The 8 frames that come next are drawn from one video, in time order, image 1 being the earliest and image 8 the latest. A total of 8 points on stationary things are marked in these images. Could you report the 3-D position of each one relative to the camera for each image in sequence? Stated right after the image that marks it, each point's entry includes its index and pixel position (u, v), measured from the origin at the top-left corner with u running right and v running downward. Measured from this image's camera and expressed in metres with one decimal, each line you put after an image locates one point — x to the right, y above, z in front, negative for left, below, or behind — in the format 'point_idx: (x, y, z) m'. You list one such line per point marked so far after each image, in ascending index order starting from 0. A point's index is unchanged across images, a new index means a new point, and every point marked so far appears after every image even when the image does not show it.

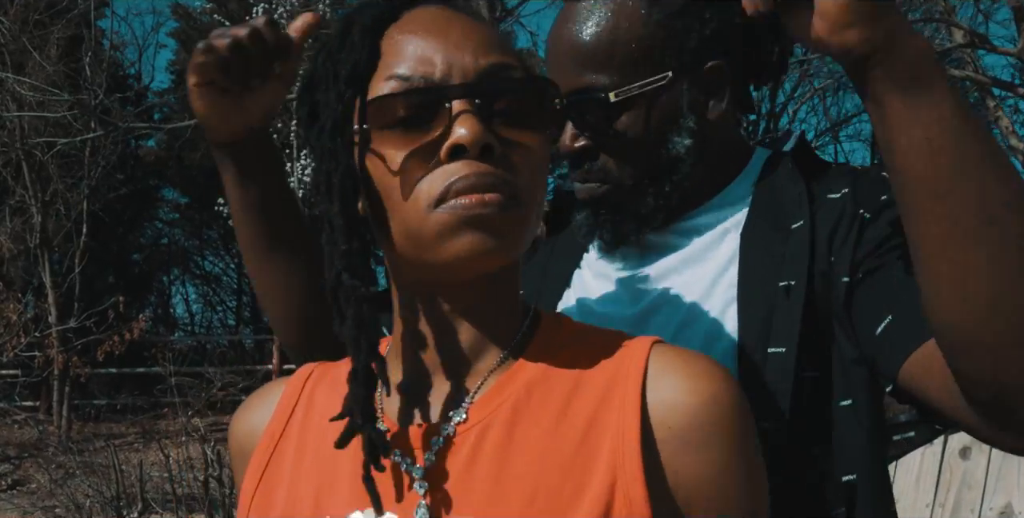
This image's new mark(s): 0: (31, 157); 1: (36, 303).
0: (-4.8, +1.0, +10.9) m
1: (-4.9, -0.4, +11.2) m
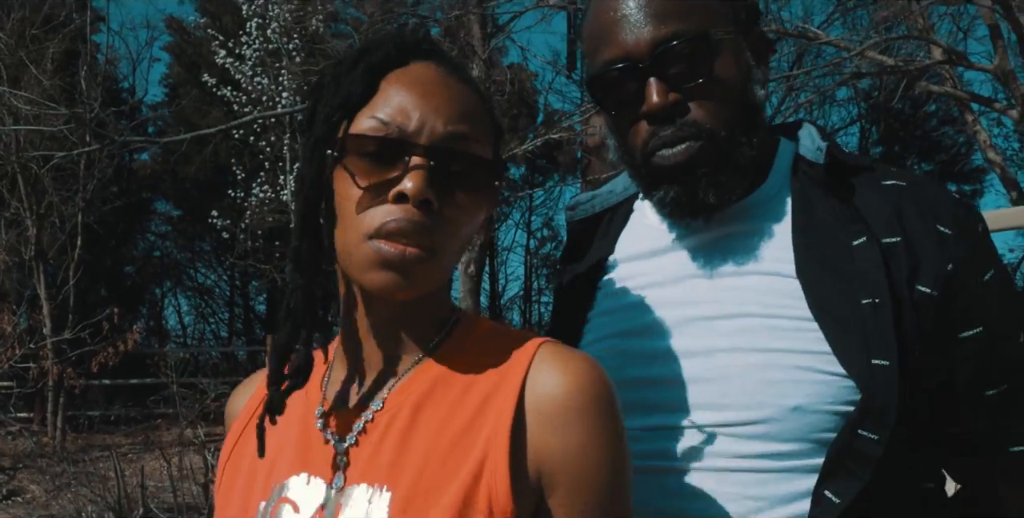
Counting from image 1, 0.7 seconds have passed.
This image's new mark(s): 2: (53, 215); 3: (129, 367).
0: (-4.9, +0.9, +11.0) m
1: (-5.0, -0.6, +11.3) m
2: (-4.9, +0.5, +11.6) m
3: (-4.6, -1.3, +13.1) m
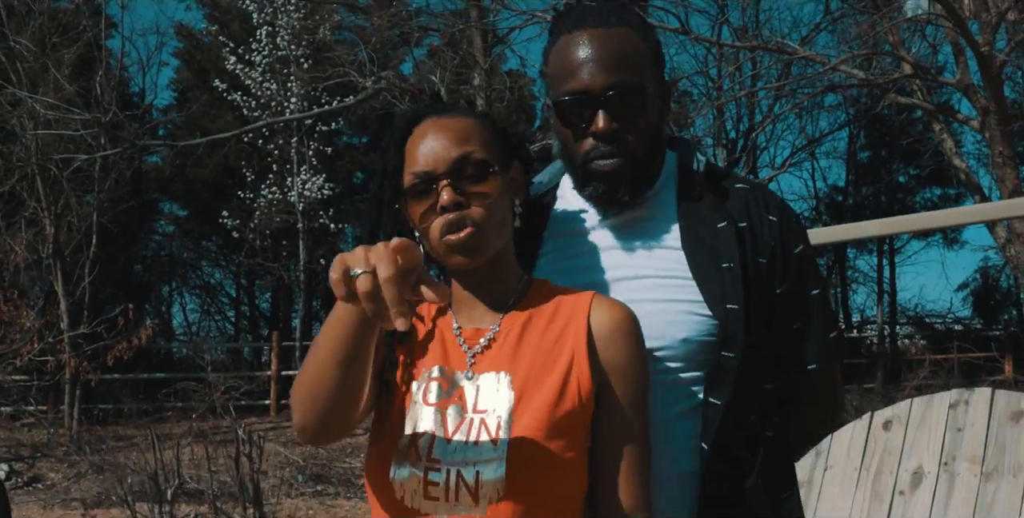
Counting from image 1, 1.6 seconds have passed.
0: (-4.9, +0.9, +11.5) m
1: (-5.0, -0.6, +11.7) m
2: (-4.9, +0.5, +12.0) m
3: (-4.6, -1.3, +13.5) m
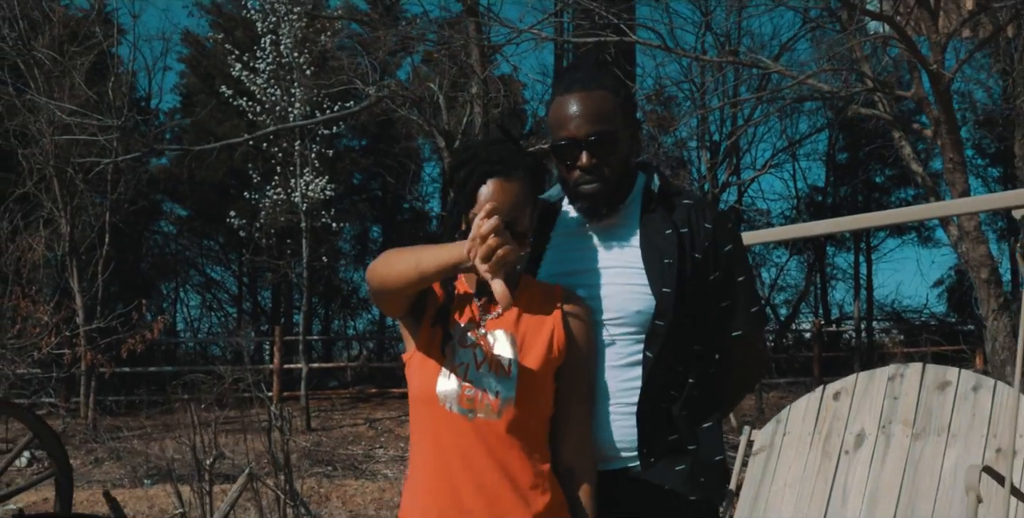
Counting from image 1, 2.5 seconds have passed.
0: (-5.0, +0.9, +12.0) m
1: (-5.0, -0.5, +12.3) m
2: (-4.9, +0.5, +12.6) m
3: (-4.7, -1.3, +14.1) m
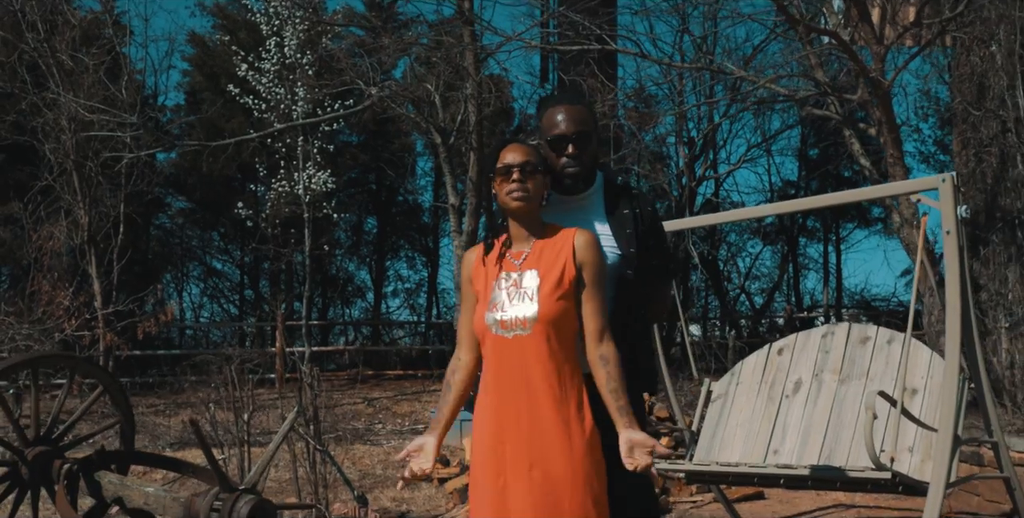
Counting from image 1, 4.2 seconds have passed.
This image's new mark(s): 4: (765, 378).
0: (-5.1, +1.1, +12.9) m
1: (-5.2, -0.4, +13.2) m
2: (-5.1, +0.7, +13.5) m
3: (-4.9, -1.1, +15.0) m
4: (+1.3, -0.6, +5.5) m
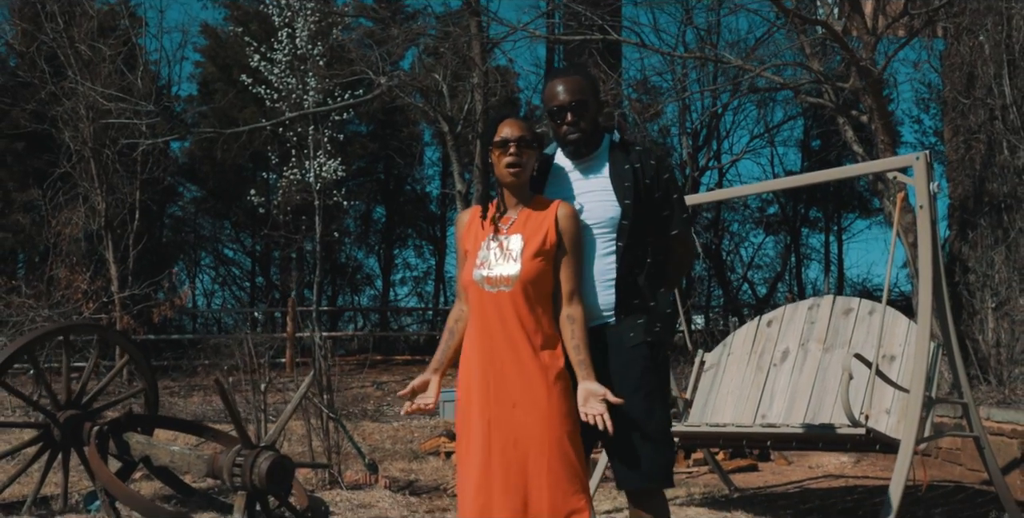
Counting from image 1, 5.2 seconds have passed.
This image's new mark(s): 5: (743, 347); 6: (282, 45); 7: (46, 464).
0: (-5.0, +1.3, +13.2) m
1: (-5.1, -0.2, +13.5) m
2: (-5.0, +0.9, +13.8) m
3: (-4.8, -0.9, +15.3) m
4: (+1.3, -0.5, +5.9) m
5: (+1.3, -0.5, +5.9) m
6: (-3.0, +2.8, +14.5) m
7: (-2.5, -1.1, +5.9) m
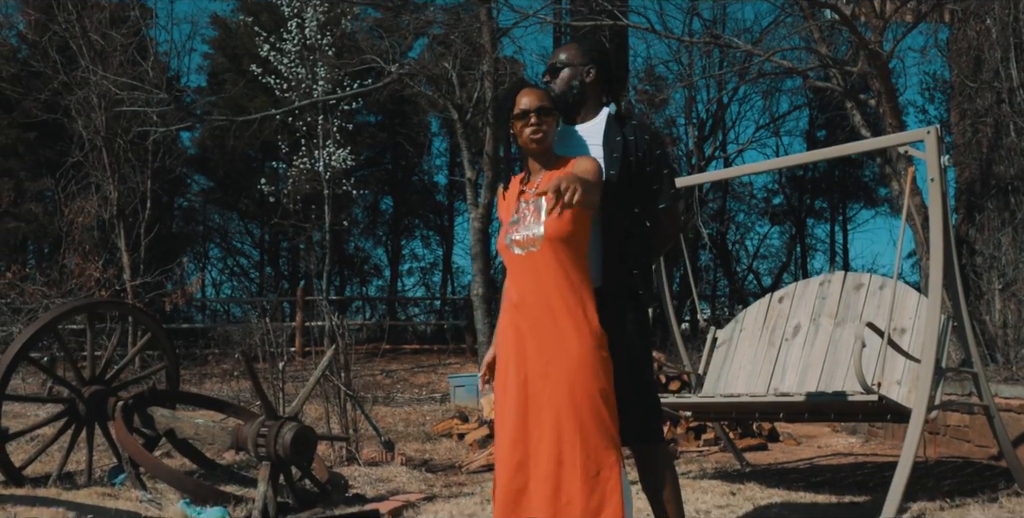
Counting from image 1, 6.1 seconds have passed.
0: (-4.9, +1.4, +13.3) m
1: (-5.0, -0.1, +13.7) m
2: (-4.9, +1.0, +13.9) m
3: (-4.7, -0.8, +15.5) m
4: (+1.4, -0.4, +6.0) m
5: (+1.3, -0.4, +6.0) m
6: (-2.9, +3.0, +14.6) m
7: (-2.4, -1.0, +6.0) m
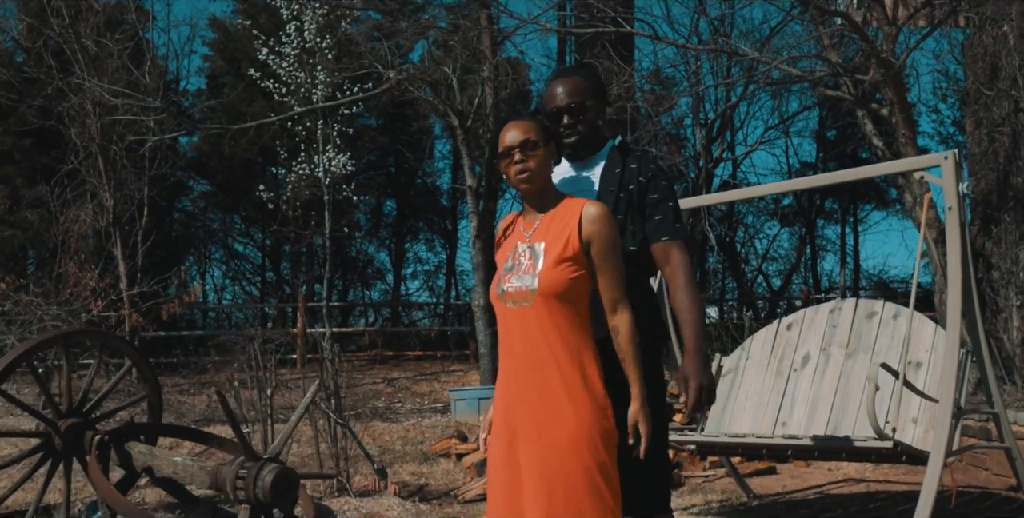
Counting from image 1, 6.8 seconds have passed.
0: (-4.9, +1.3, +13.1) m
1: (-5.0, -0.2, +13.4) m
2: (-4.9, +0.9, +13.7) m
3: (-4.6, -0.9, +15.2) m
4: (+1.4, -0.5, +5.7) m
5: (+1.3, -0.5, +5.7) m
6: (-2.9, +2.9, +14.3) m
7: (-2.4, -1.1, +5.7) m
